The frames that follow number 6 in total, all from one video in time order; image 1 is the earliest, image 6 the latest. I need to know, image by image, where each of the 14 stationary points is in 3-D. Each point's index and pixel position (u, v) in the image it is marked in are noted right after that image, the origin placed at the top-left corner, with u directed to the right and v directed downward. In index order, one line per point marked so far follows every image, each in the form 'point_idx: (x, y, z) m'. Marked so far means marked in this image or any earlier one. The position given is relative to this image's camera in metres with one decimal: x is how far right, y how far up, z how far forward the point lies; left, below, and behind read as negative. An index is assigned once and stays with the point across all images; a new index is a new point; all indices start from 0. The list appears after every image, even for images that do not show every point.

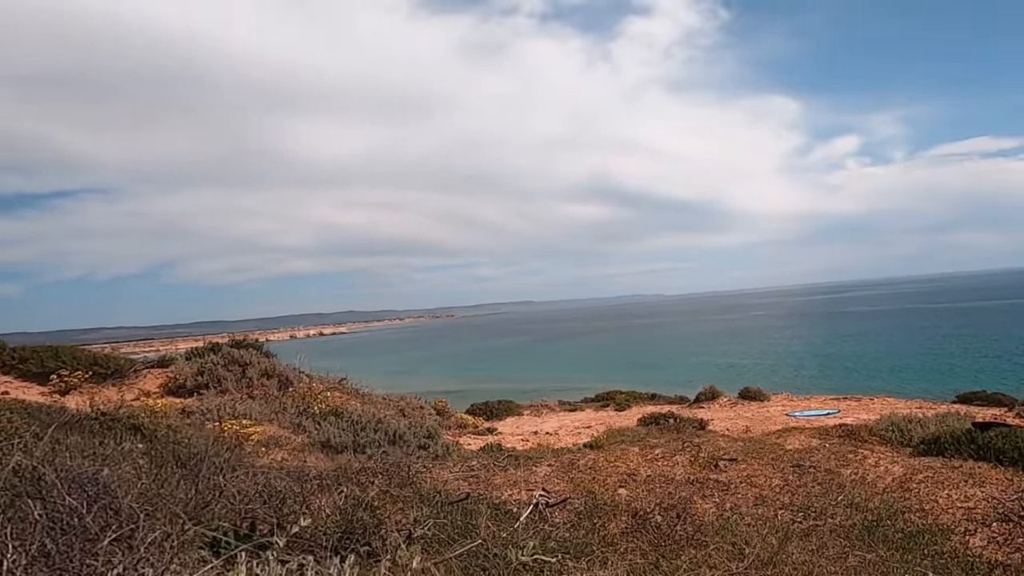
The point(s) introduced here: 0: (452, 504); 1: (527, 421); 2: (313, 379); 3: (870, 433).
0: (-0.4, -1.3, +3.4) m
1: (+0.5, -4.3, +18.2) m
2: (-4.5, -2.1, +13.1) m
3: (+5.8, -2.4, +9.4) m
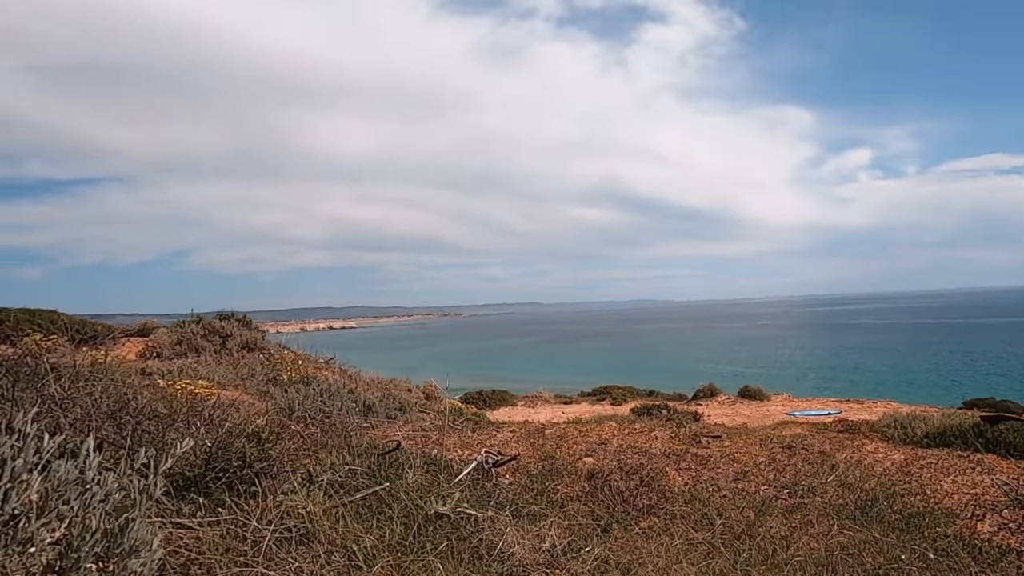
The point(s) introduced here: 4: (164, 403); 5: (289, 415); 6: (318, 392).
0: (-0.7, -0.9, +2.9) m
1: (+0.2, -3.9, +17.8) m
2: (-4.8, -1.5, +12.8) m
3: (+5.6, -2.2, +8.9) m
4: (-2.2, -0.8, +3.6) m
5: (-1.9, -1.1, +4.8) m
6: (-2.4, -1.3, +7.2) m
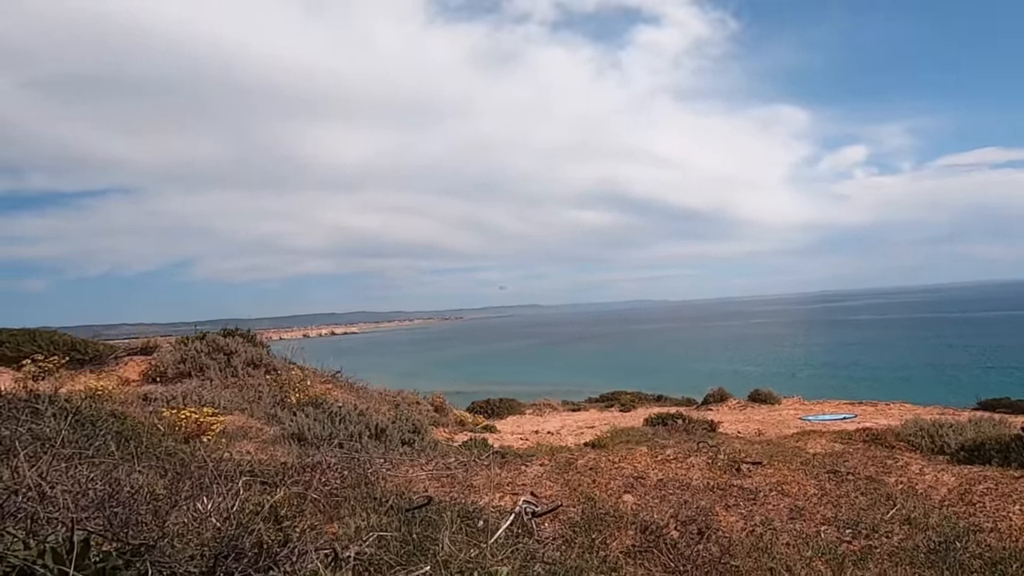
0: (-0.5, -1.0, +2.6) m
1: (+0.4, -4.1, +17.5) m
2: (-4.6, -1.8, +12.5) m
3: (+5.8, -2.3, +8.6) m
4: (-2.0, -1.0, +3.3) m
5: (-1.7, -1.3, +4.5) m
6: (-2.2, -1.5, +6.9) m
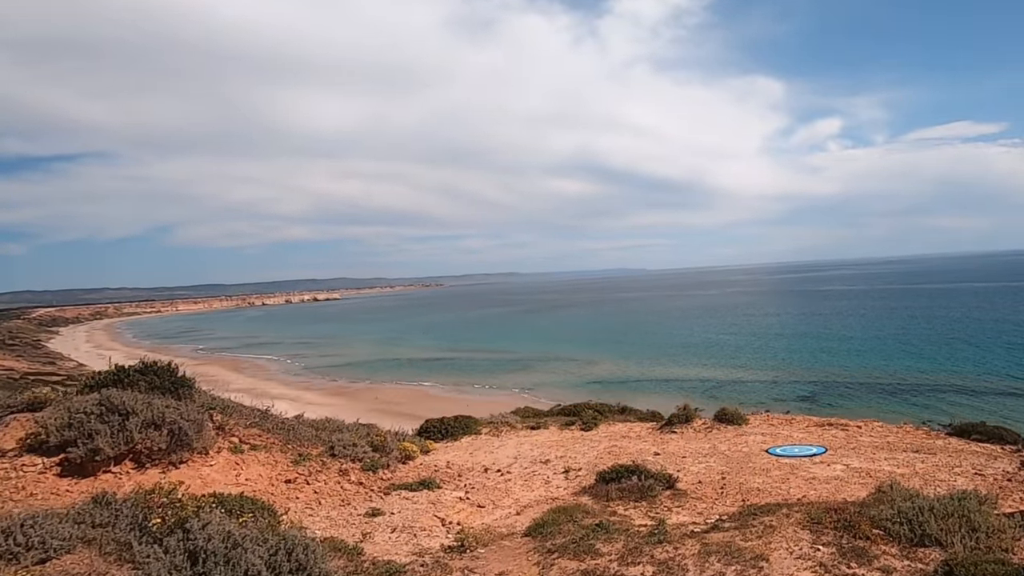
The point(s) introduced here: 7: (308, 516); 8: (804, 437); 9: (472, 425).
0: (-1.2, -2.3, +1.4) m
1: (-0.9, -4.7, +16.4) m
2: (-5.7, -2.6, +11.1) m
3: (+4.8, -3.2, +7.6) m
4: (-2.8, -2.2, +2.0) m
5: (-2.5, -2.5, +3.2) m
6: (-3.2, -2.6, +5.6) m
7: (-3.2, -3.0, +8.9) m
8: (+8.2, -4.2, +16.1) m
9: (-1.4, -4.7, +19.8) m
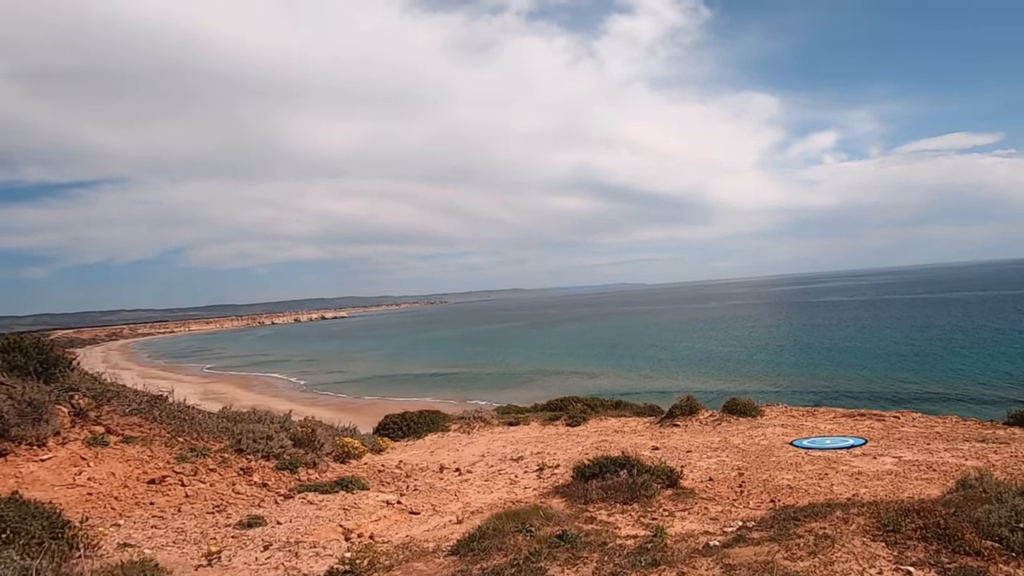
0: (-2.0, -1.1, -1.4) m
1: (-1.7, -3.8, +13.6) m
2: (-6.5, -1.7, +8.3) m
3: (+4.0, -2.1, +4.8) m
4: (-3.6, -1.0, -0.7) m
5: (-3.3, -1.3, +0.4) m
6: (-3.9, -1.5, +2.8) m
7: (-3.9, -2.0, +6.1) m
8: (+7.5, -3.2, +13.3) m
9: (-2.1, -3.9, +16.9) m
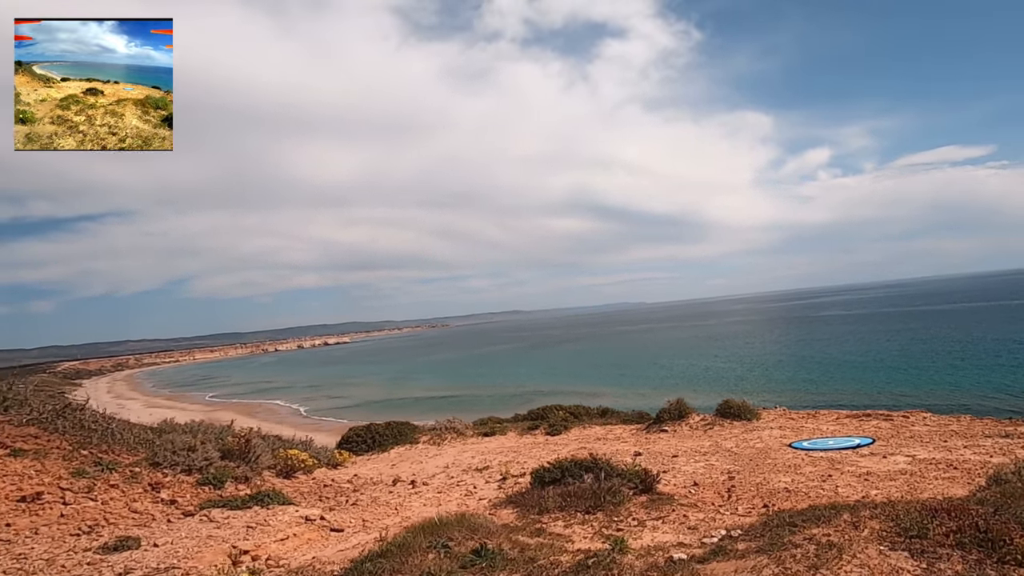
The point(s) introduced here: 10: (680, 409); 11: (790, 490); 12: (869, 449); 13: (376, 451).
0: (-2.7, -0.5, -2.6) m
1: (-2.3, -3.7, +12.2) m
2: (-7.2, -1.5, +7.0) m
3: (+3.4, -1.6, +3.6) m
4: (-4.2, -0.5, -2.0) m
5: (-3.9, -0.8, -0.8) m
6: (-4.6, -1.1, +1.6) m
7: (-4.6, -1.7, +4.8) m
8: (+6.8, -2.9, +12.0) m
9: (-2.8, -3.9, +15.6) m
10: (+4.2, -3.0, +14.3) m
11: (+3.3, -2.4, +7.0) m
12: (+6.0, -2.6, +9.6) m
13: (-3.3, -4.0, +14.0) m
